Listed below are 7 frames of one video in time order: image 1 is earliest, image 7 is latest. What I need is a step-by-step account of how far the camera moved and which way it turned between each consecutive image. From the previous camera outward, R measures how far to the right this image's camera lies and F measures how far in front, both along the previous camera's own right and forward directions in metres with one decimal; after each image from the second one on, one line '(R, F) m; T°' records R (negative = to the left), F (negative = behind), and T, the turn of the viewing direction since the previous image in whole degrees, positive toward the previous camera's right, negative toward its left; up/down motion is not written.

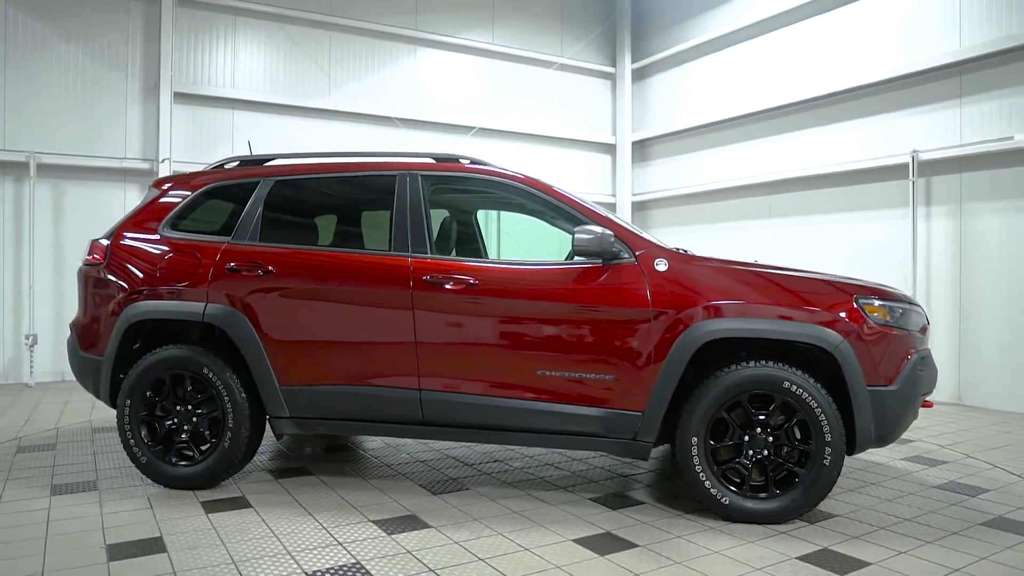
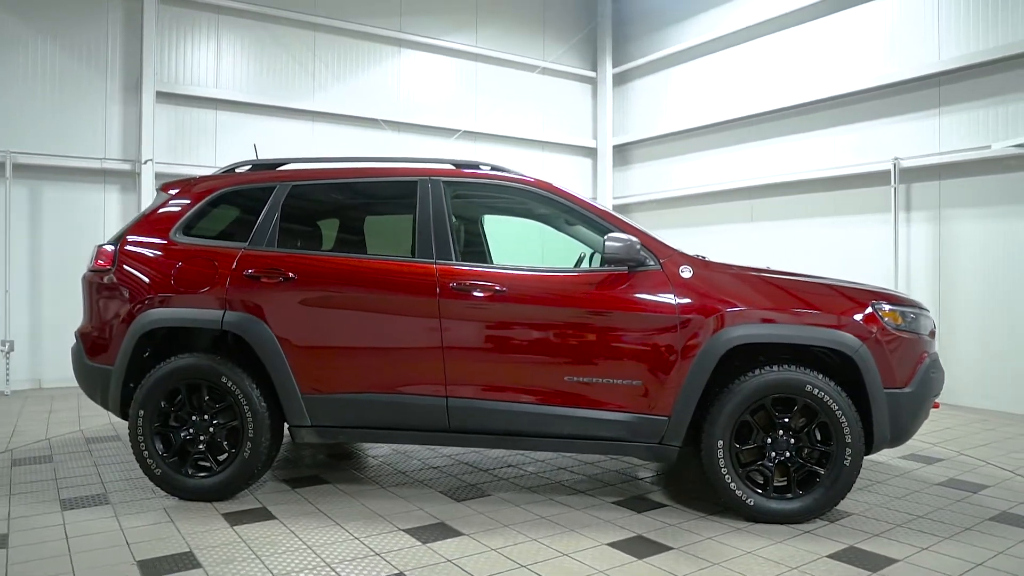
(-0.3, 0.0) m; +3°
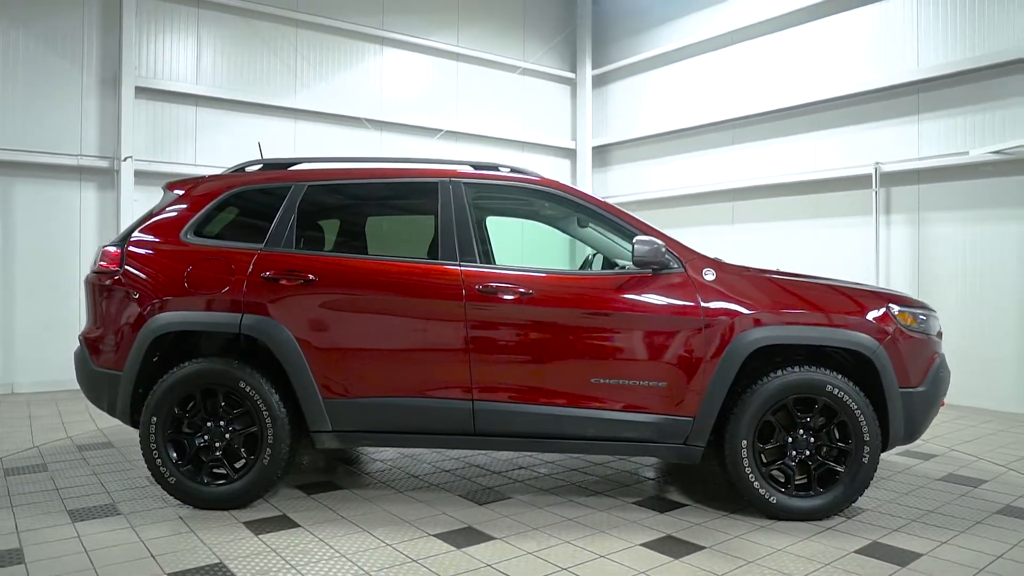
(-0.3, 0.0) m; +3°
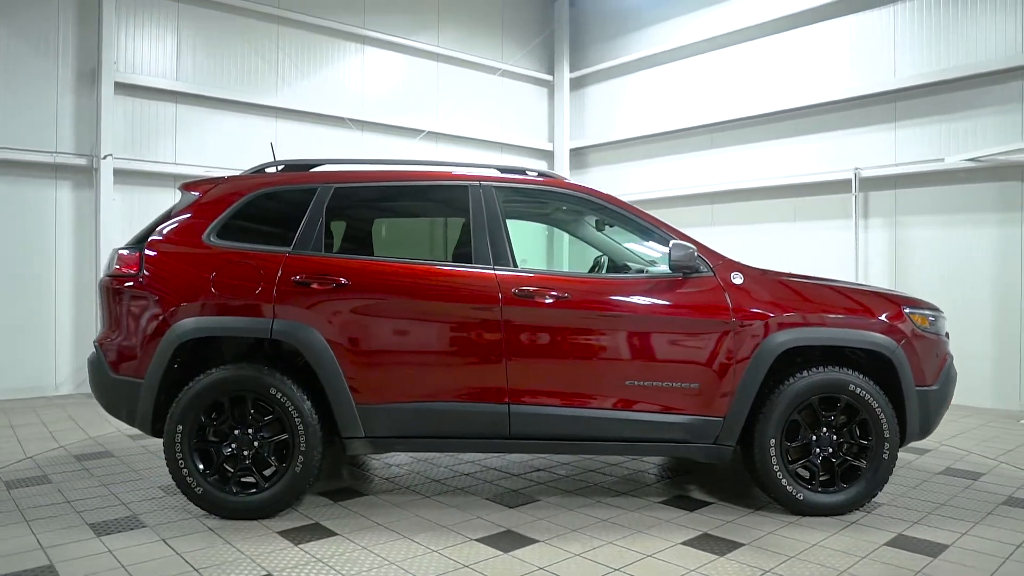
(-0.4, 0.0) m; +4°
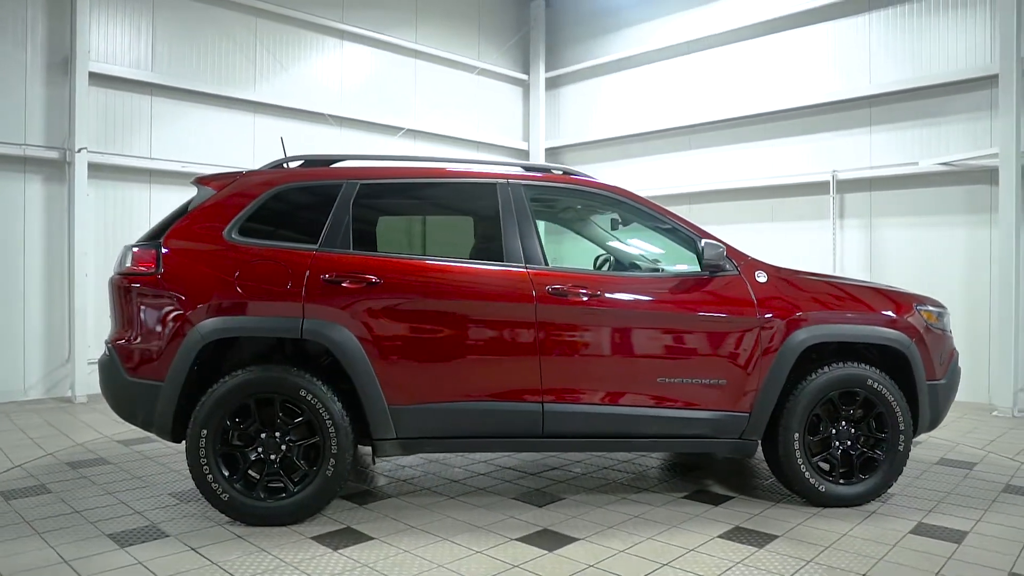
(-0.4, 0.0) m; +4°
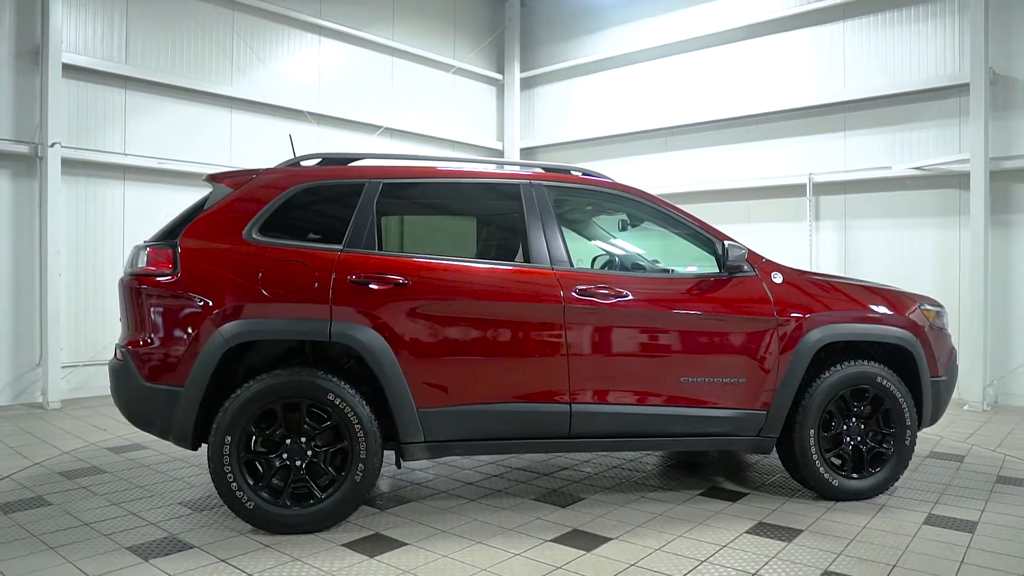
(-0.3, 0.0) m; +4°
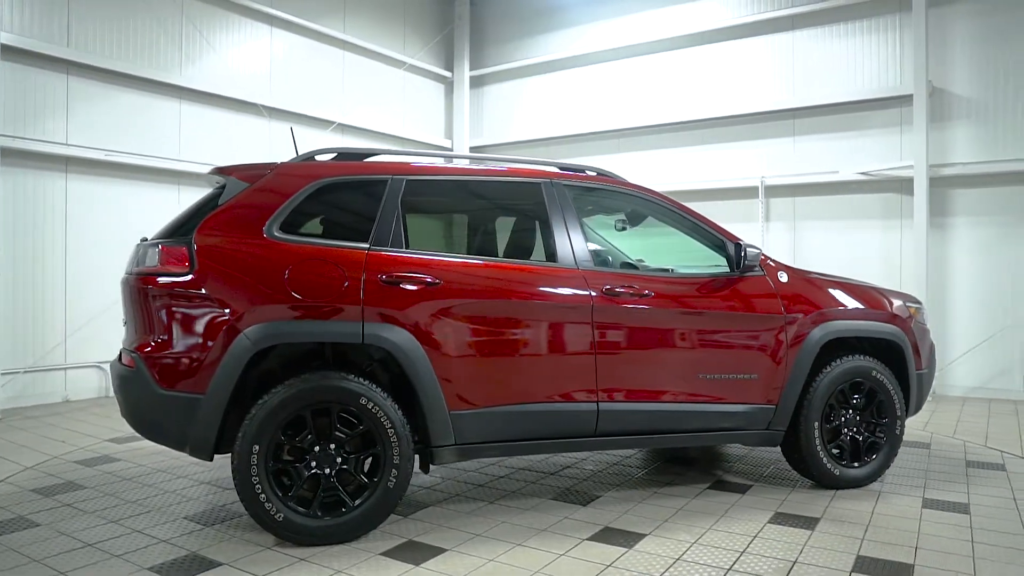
(-0.5, 0.0) m; +7°
